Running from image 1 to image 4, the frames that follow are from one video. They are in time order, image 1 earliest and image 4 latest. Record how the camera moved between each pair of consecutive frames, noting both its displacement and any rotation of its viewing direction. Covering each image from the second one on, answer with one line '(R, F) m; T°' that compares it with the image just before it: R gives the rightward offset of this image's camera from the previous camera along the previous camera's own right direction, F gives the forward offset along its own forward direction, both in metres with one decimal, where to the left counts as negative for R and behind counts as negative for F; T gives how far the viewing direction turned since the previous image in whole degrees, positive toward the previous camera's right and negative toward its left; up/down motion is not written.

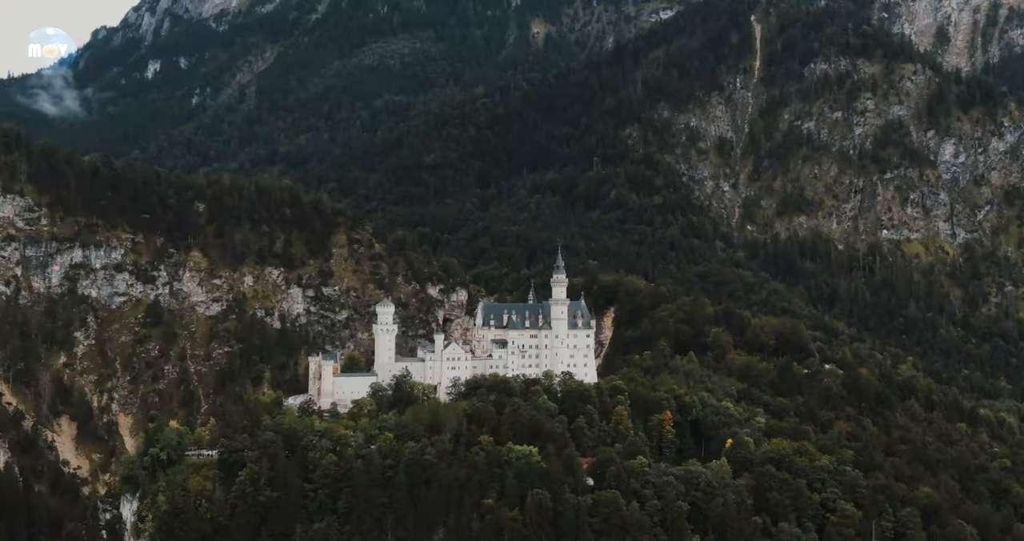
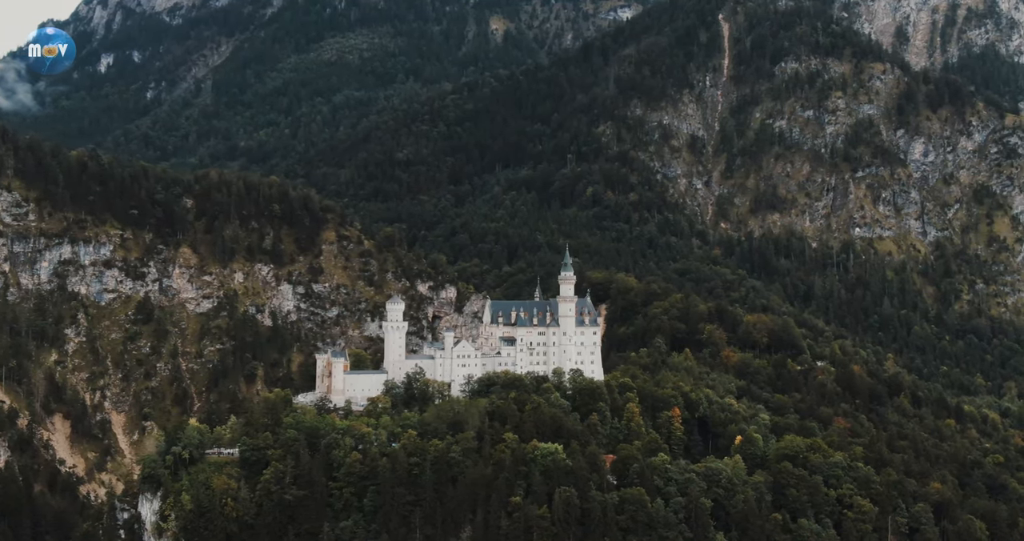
(-5.5, +0.1) m; +2°
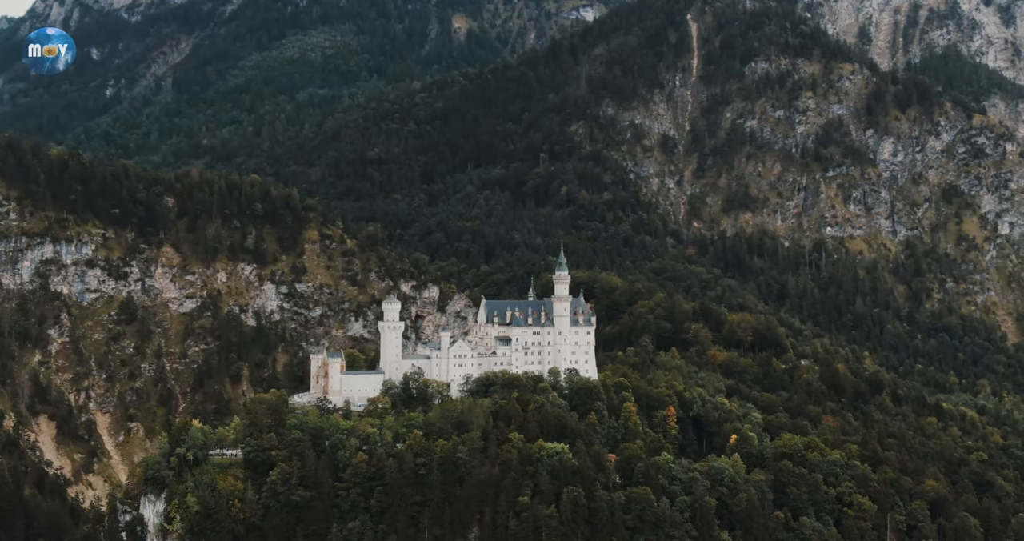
(-3.5, 0.0) m; +2°
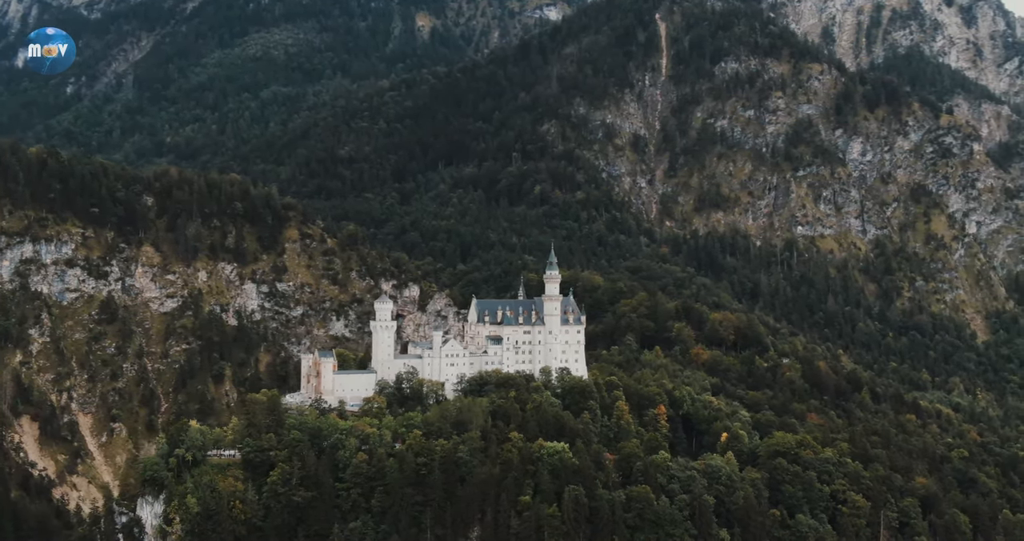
(-3.0, -0.1) m; +2°
